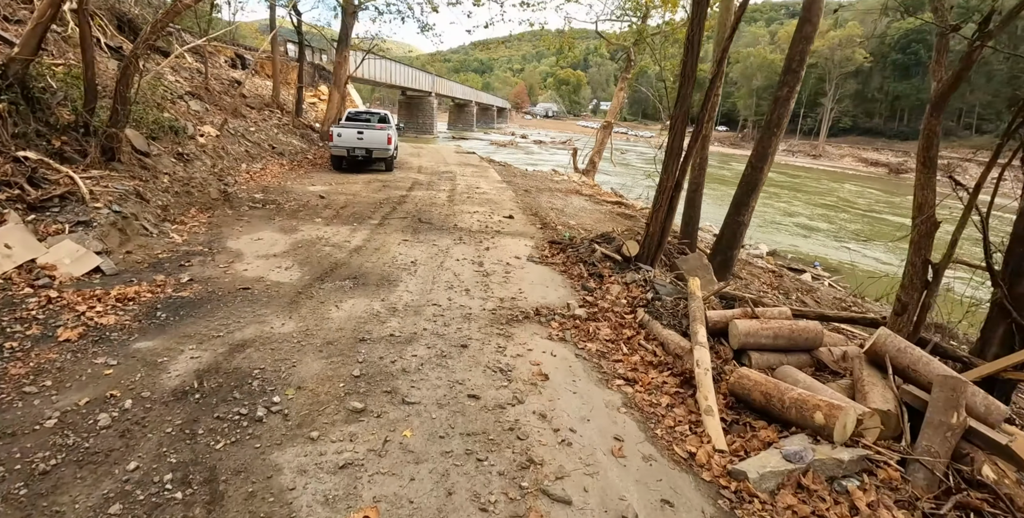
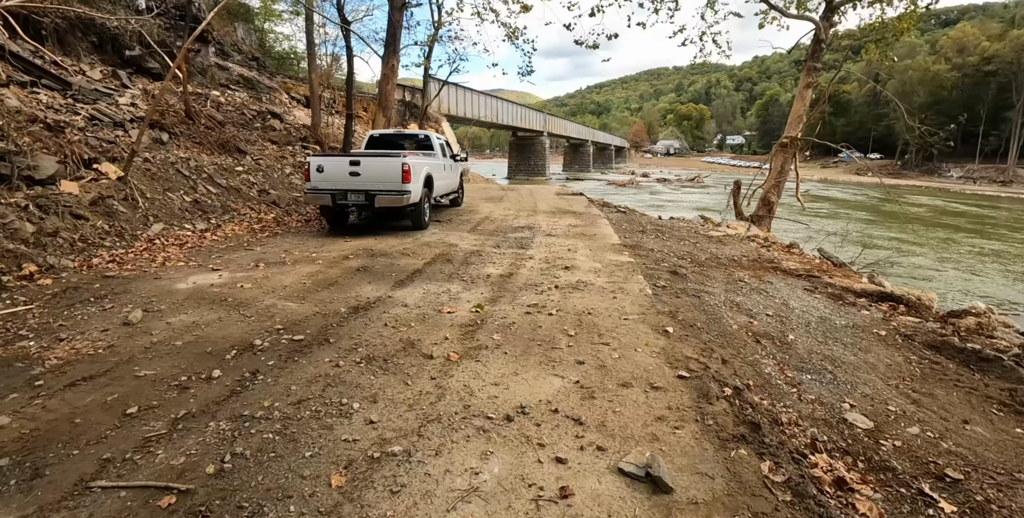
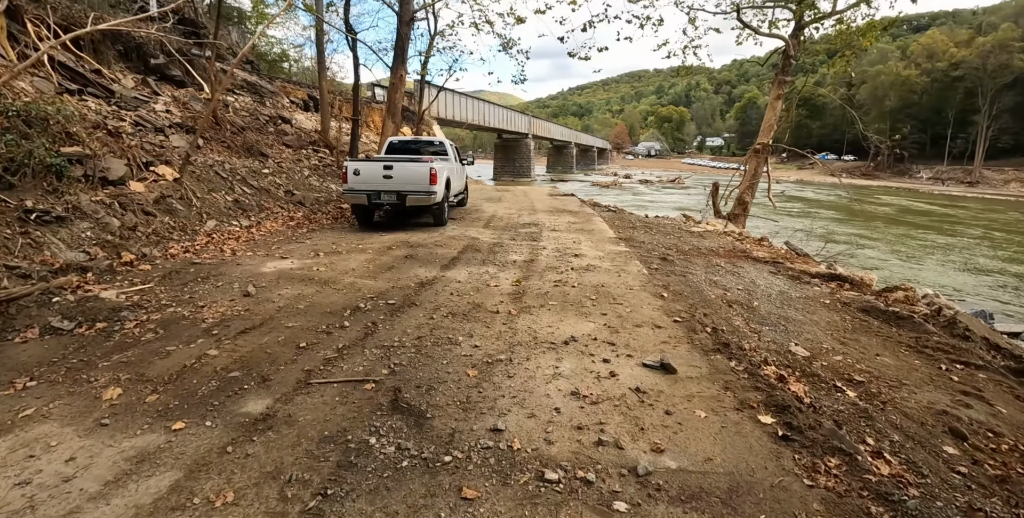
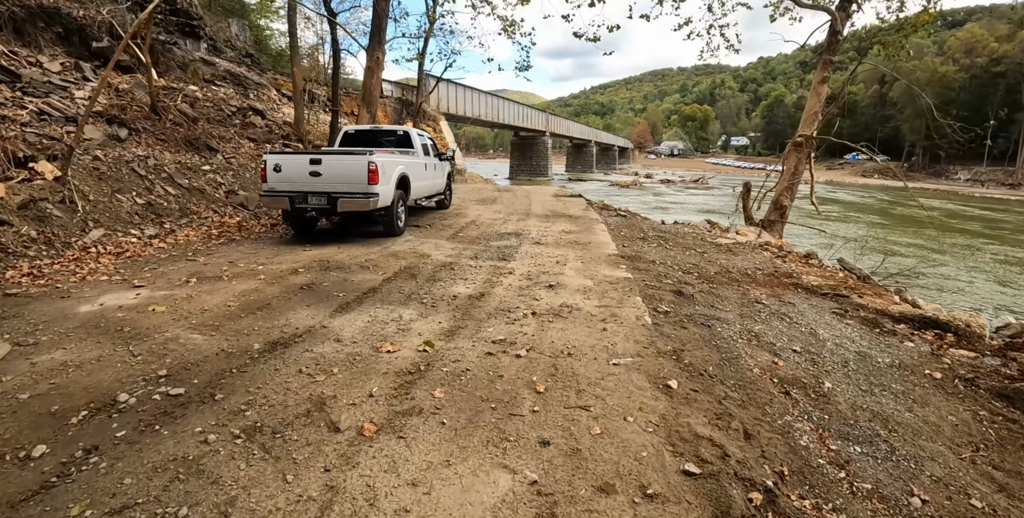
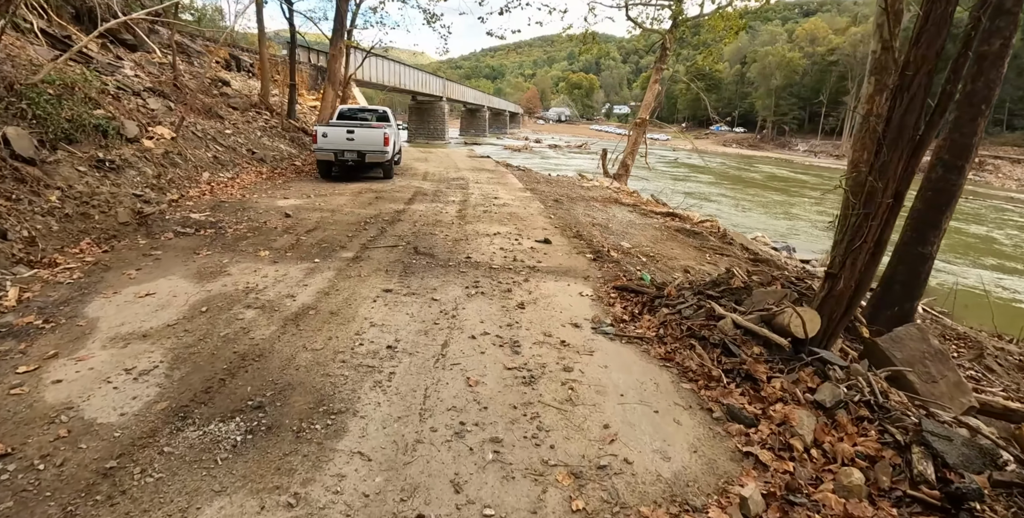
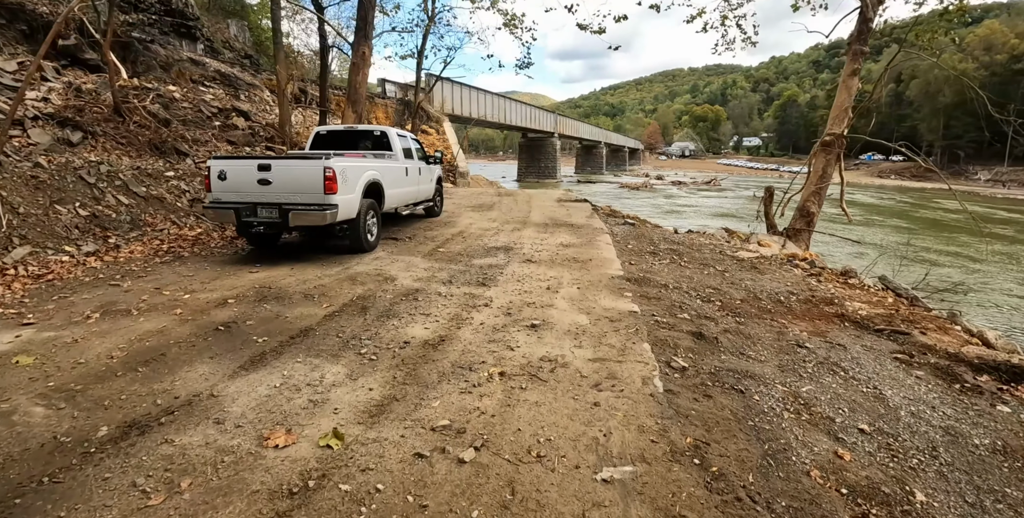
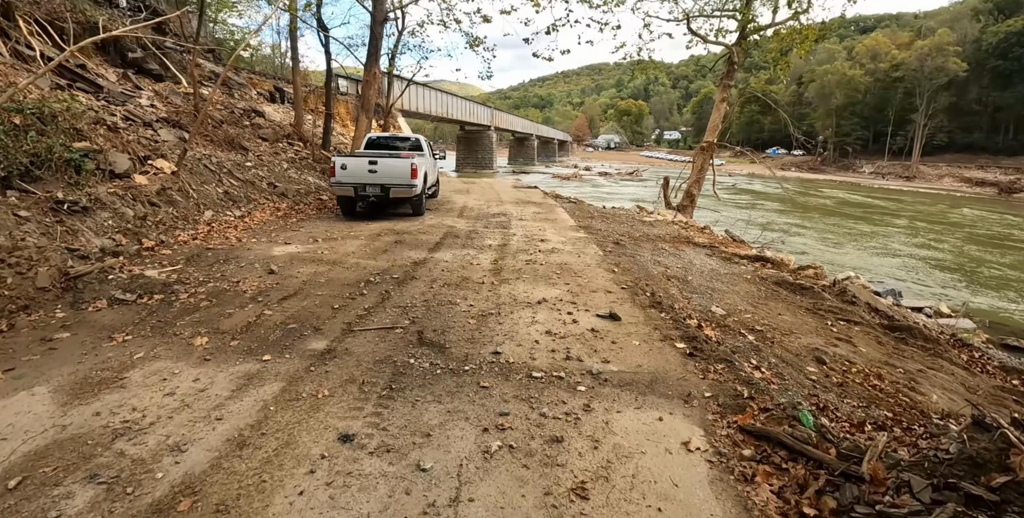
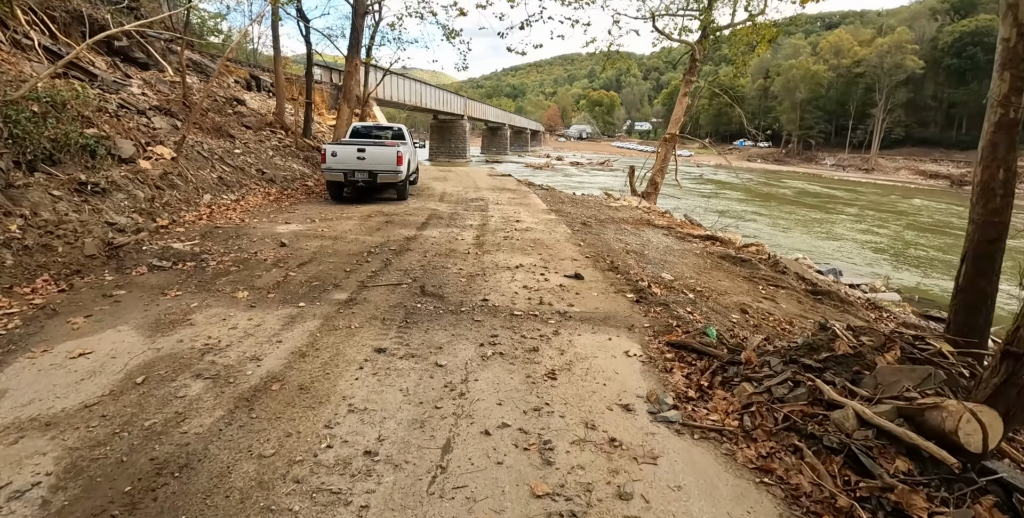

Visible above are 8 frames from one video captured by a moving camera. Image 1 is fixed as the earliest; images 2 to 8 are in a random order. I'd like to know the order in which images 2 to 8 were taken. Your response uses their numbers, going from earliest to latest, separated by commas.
5, 8, 7, 3, 2, 4, 6
